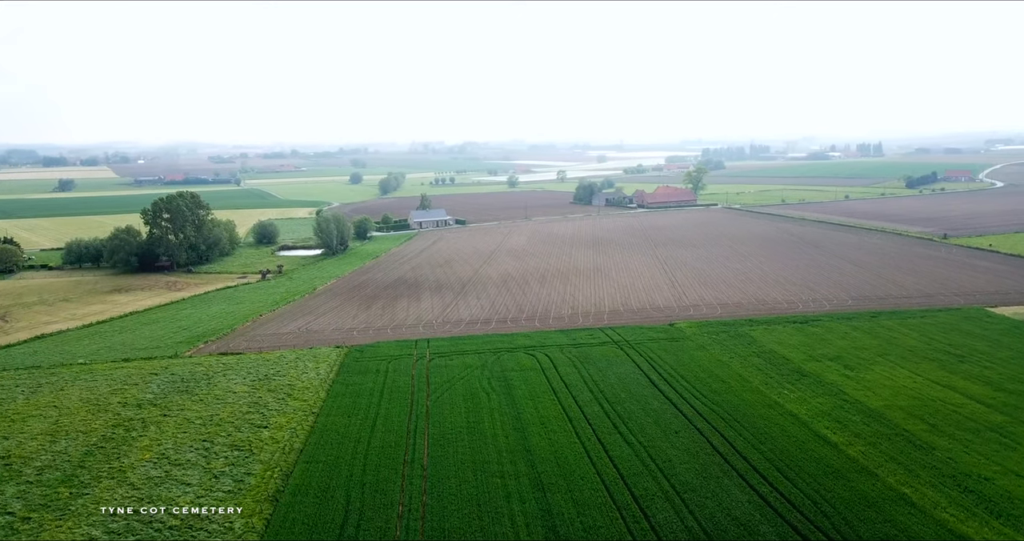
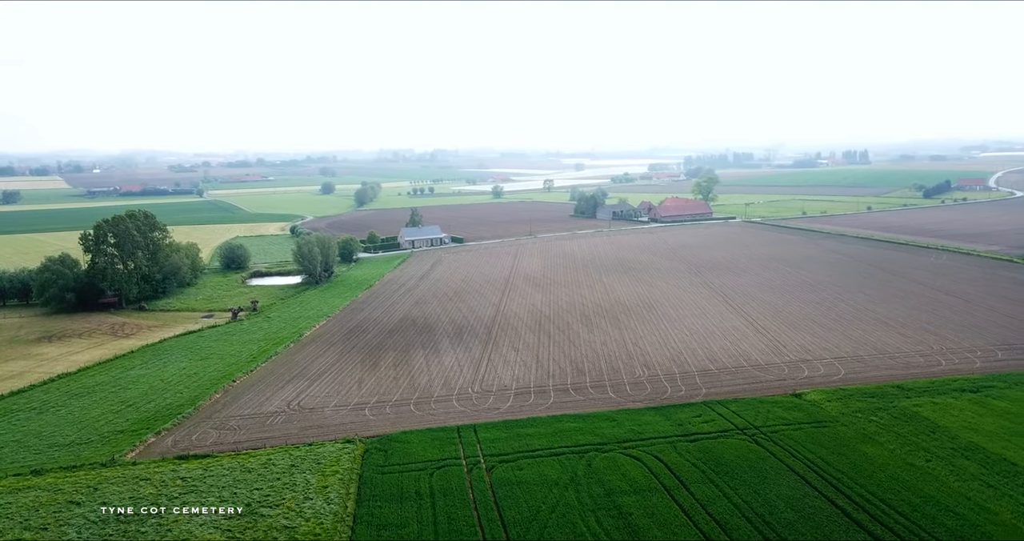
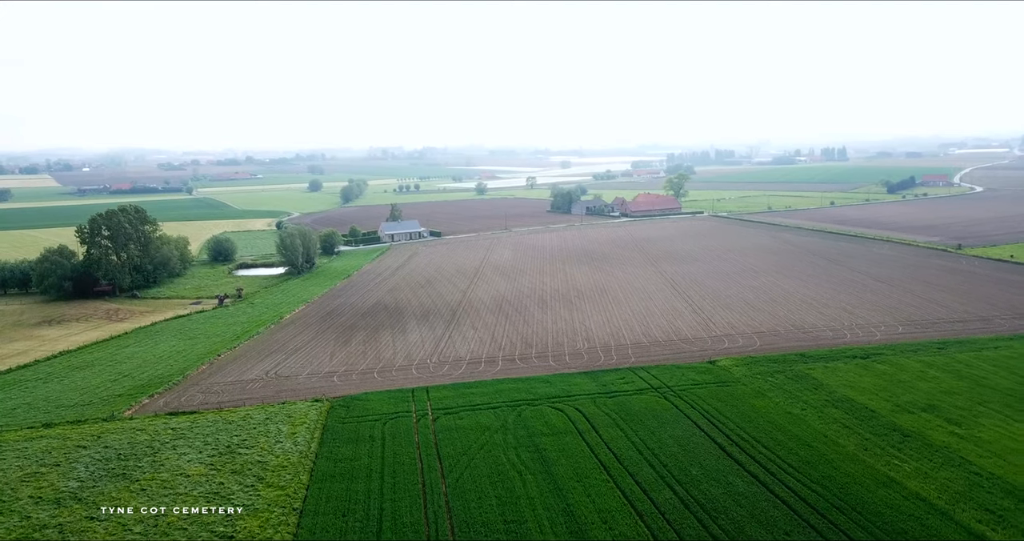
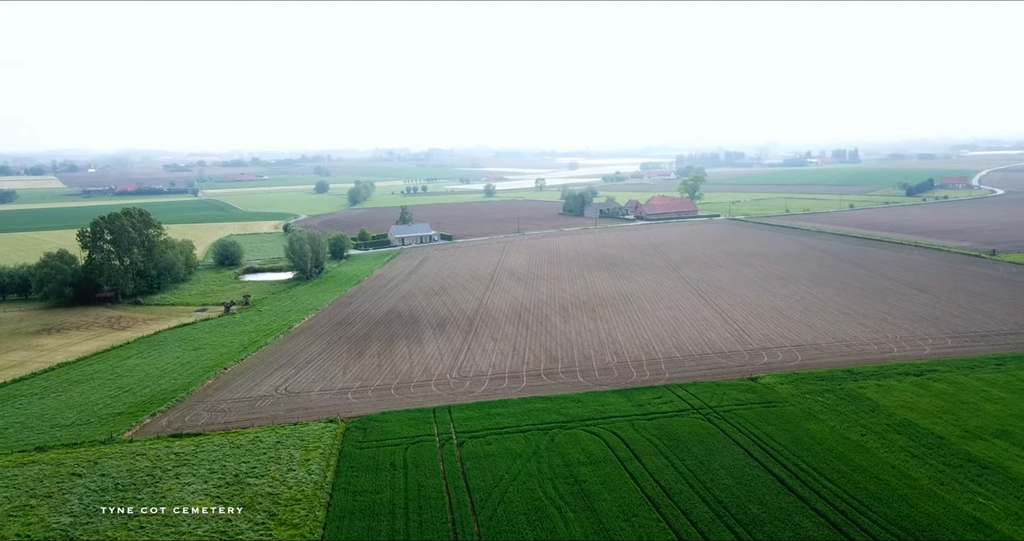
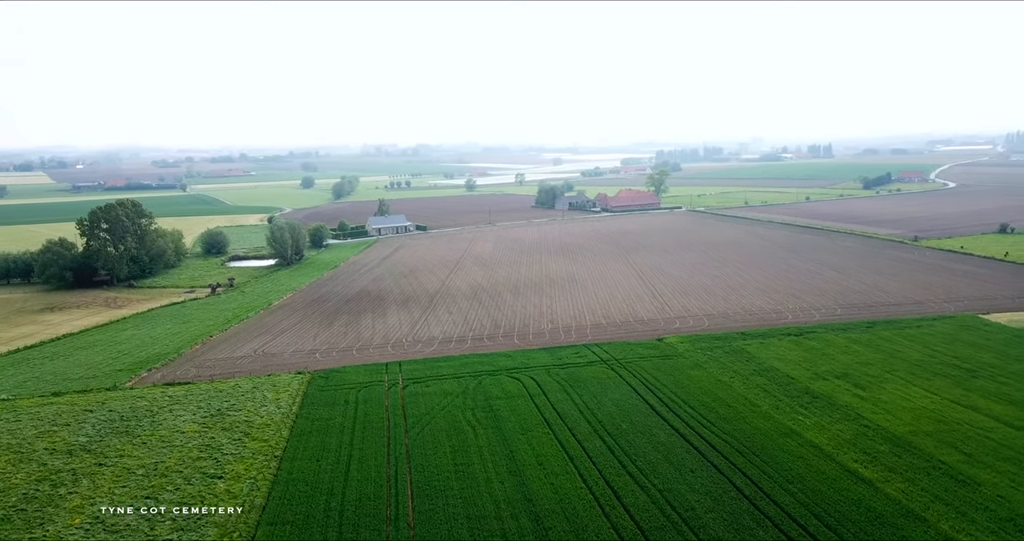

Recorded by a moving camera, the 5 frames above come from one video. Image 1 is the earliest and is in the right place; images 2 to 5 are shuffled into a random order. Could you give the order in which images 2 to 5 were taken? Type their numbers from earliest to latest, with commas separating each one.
5, 3, 4, 2
